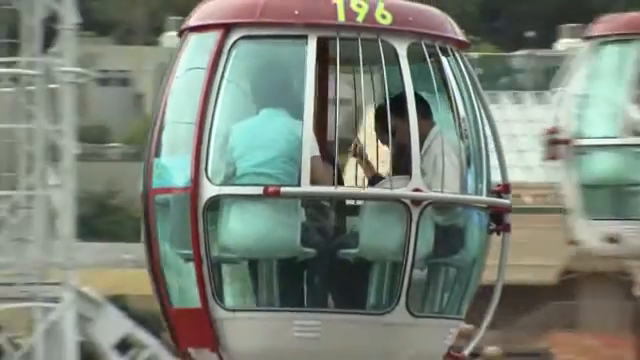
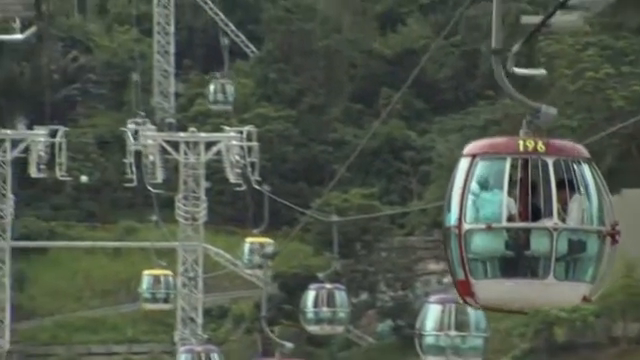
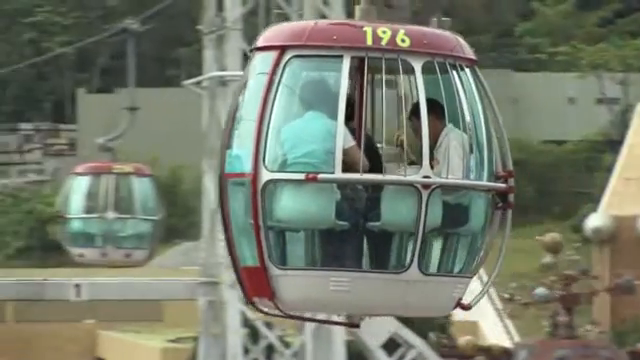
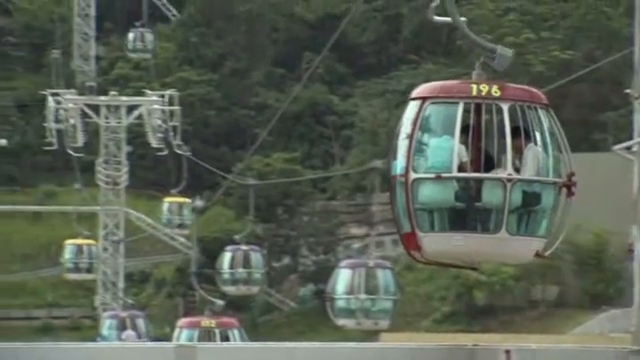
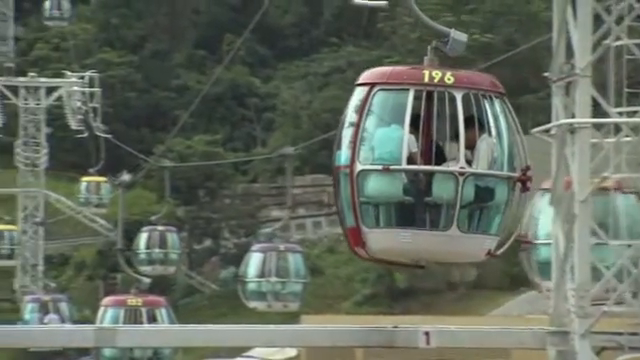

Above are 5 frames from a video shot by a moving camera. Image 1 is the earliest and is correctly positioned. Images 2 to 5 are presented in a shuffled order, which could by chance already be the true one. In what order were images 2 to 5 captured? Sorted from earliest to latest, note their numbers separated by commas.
3, 5, 4, 2
